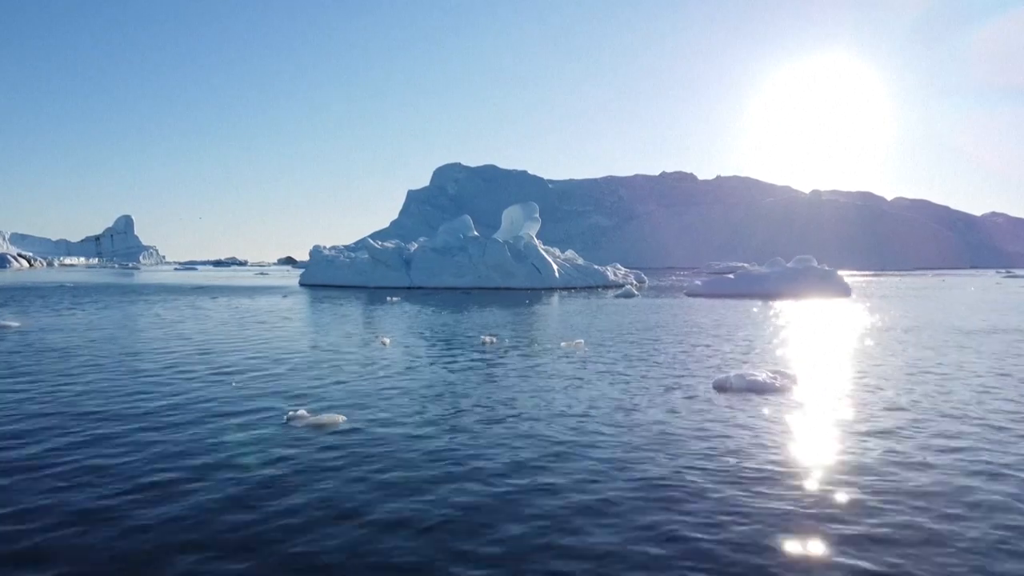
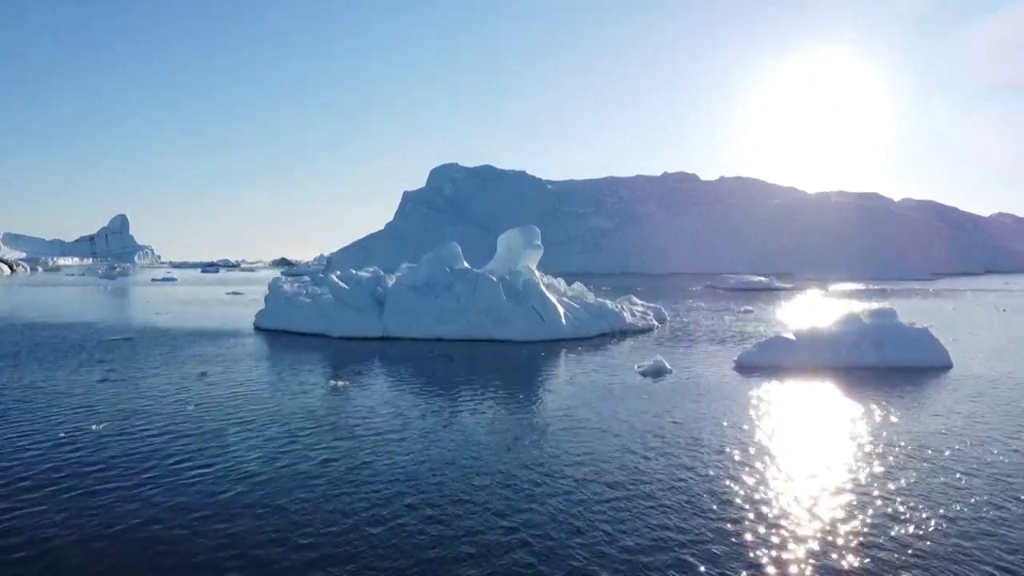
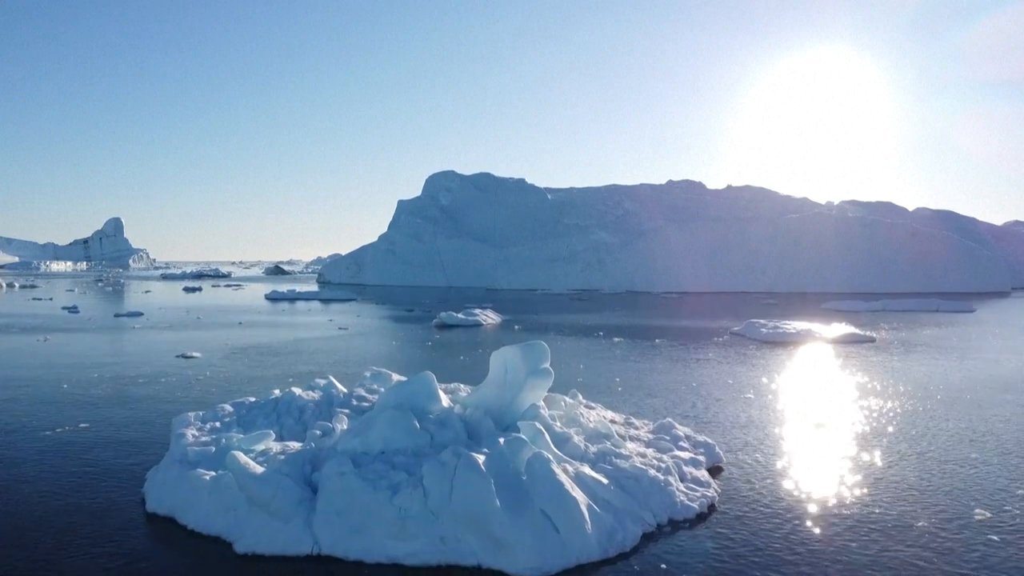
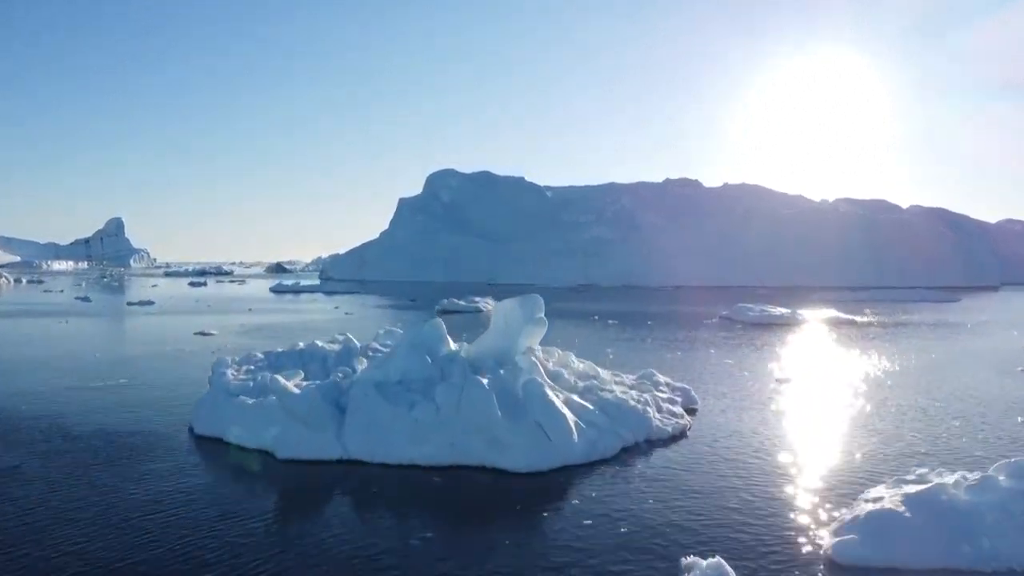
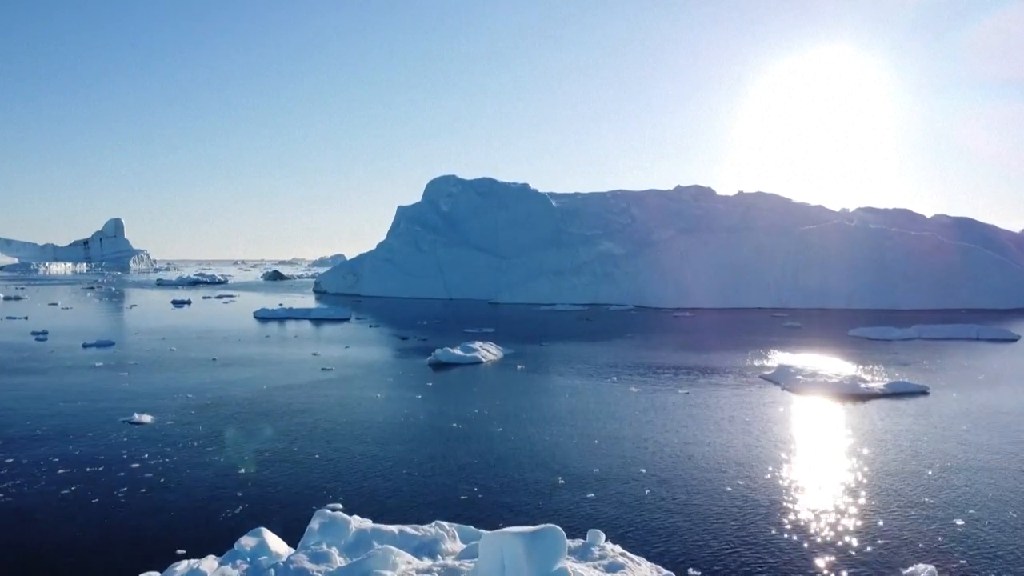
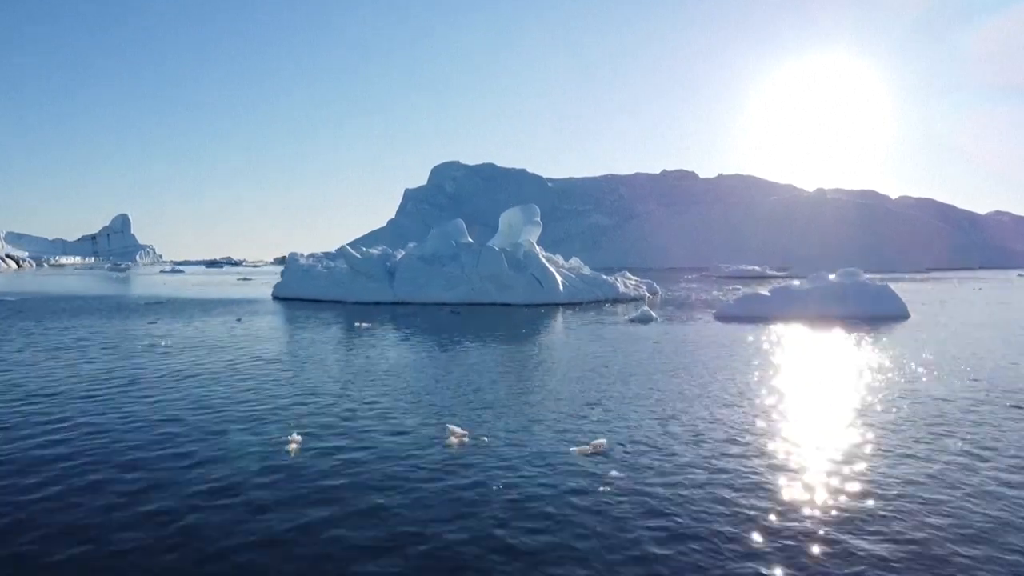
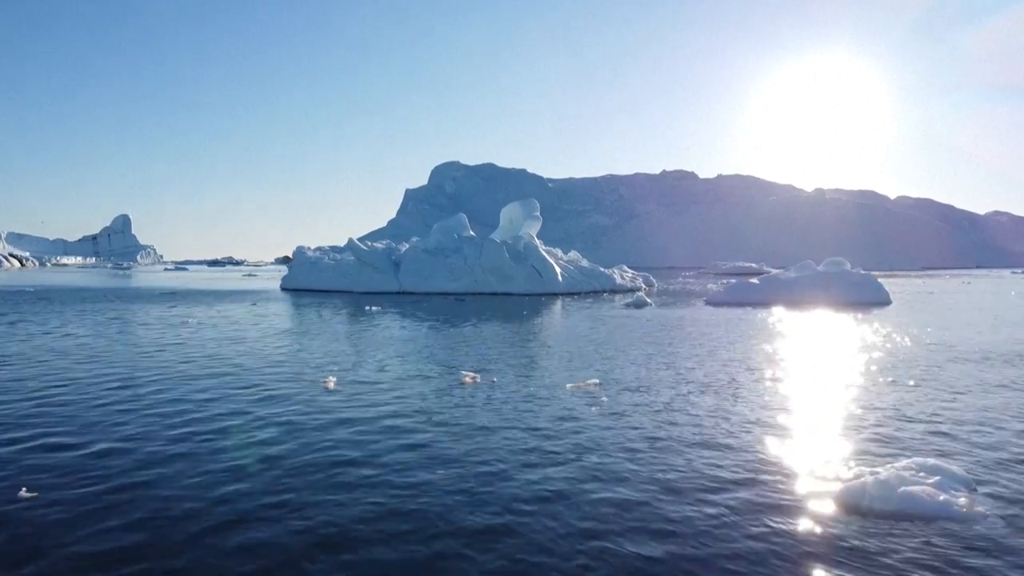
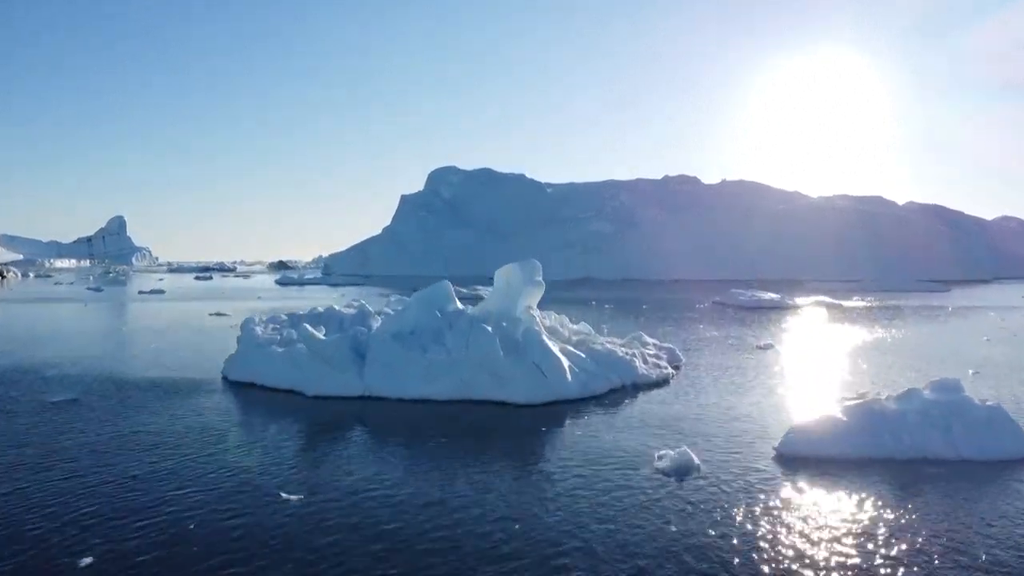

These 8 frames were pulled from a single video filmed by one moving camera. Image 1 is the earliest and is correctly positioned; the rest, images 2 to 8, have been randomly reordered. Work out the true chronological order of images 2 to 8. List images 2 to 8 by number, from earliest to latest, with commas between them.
7, 6, 2, 8, 4, 3, 5
